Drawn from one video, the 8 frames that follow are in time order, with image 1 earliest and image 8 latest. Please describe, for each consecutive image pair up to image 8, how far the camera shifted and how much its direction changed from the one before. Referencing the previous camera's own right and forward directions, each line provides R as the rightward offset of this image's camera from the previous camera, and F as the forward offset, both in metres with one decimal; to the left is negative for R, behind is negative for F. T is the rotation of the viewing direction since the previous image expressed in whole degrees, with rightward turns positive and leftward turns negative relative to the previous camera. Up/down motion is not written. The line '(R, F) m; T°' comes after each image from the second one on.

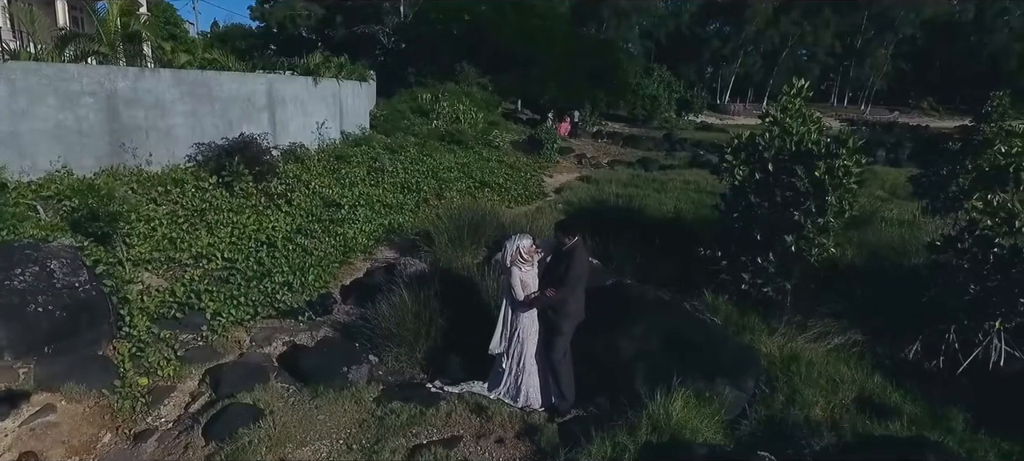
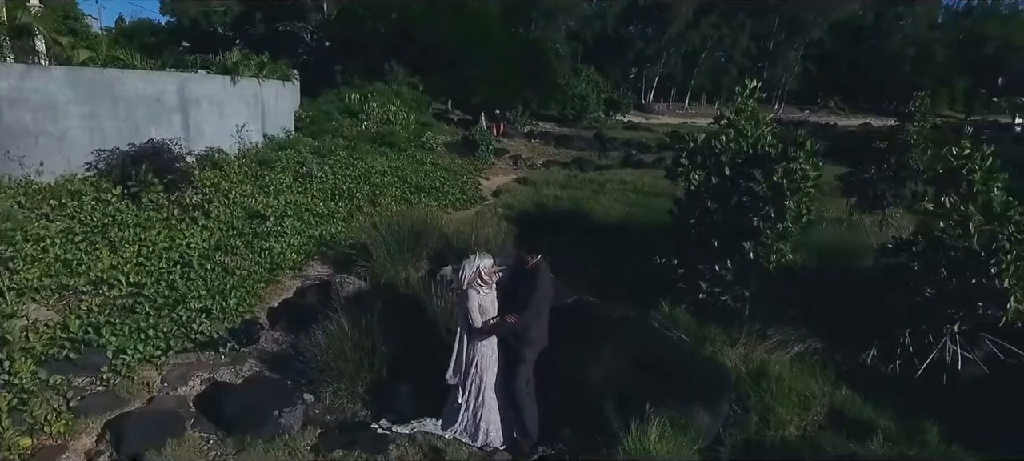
(-0.1, +0.5) m; +6°
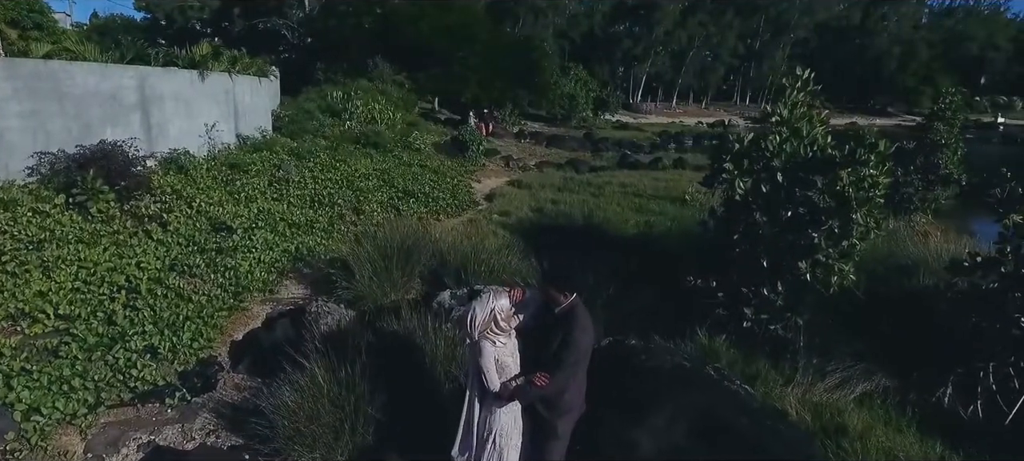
(-0.2, +1.0) m; +1°
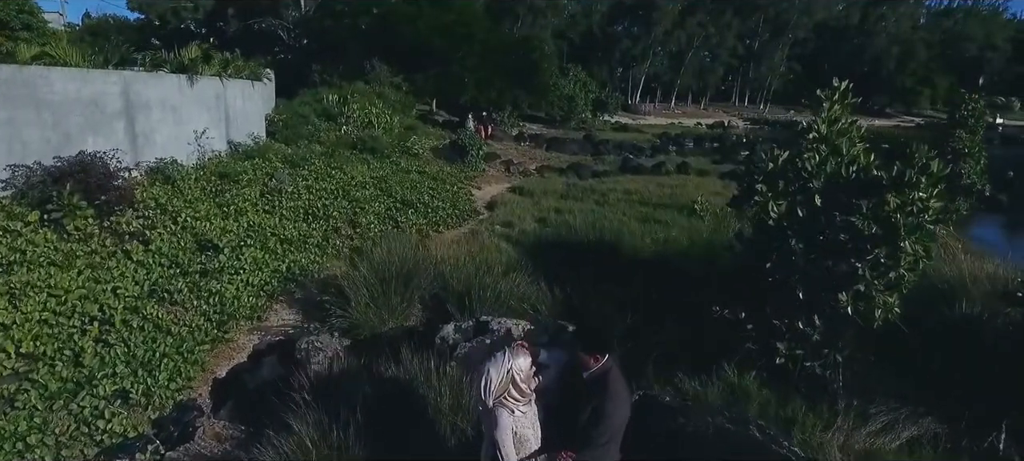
(-0.1, +0.5) m; 0°
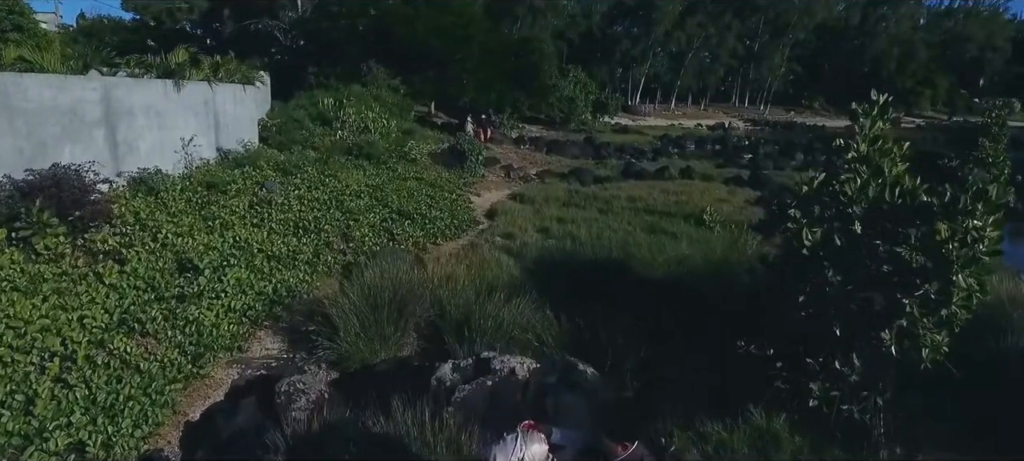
(0.0, +0.5) m; 0°
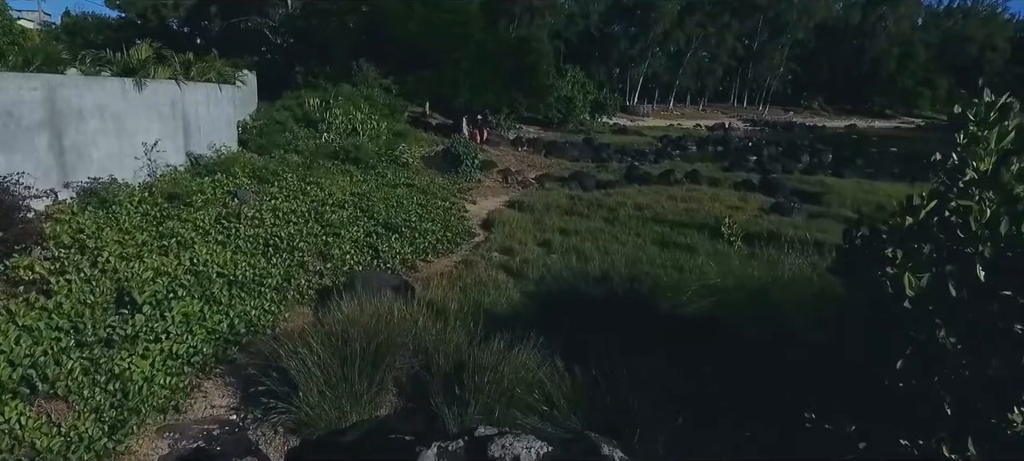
(0.0, +1.1) m; 0°
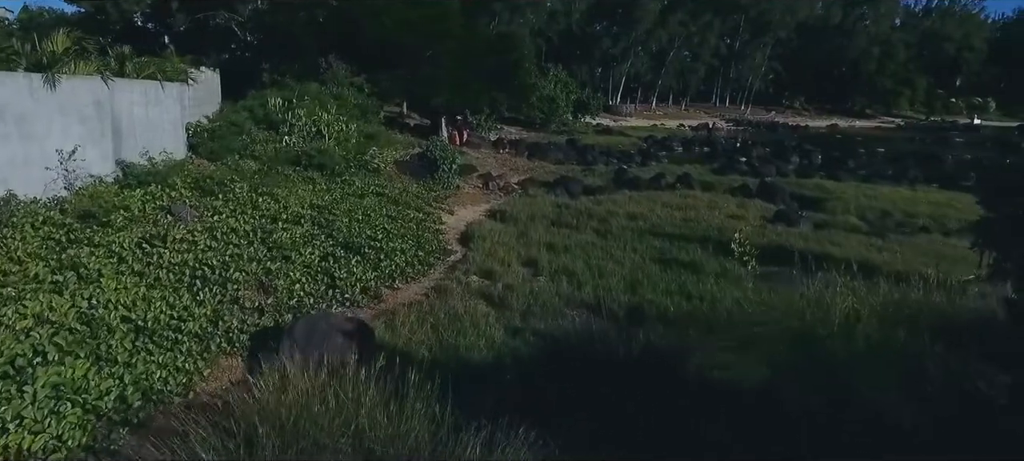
(0.0, +1.3) m; +2°
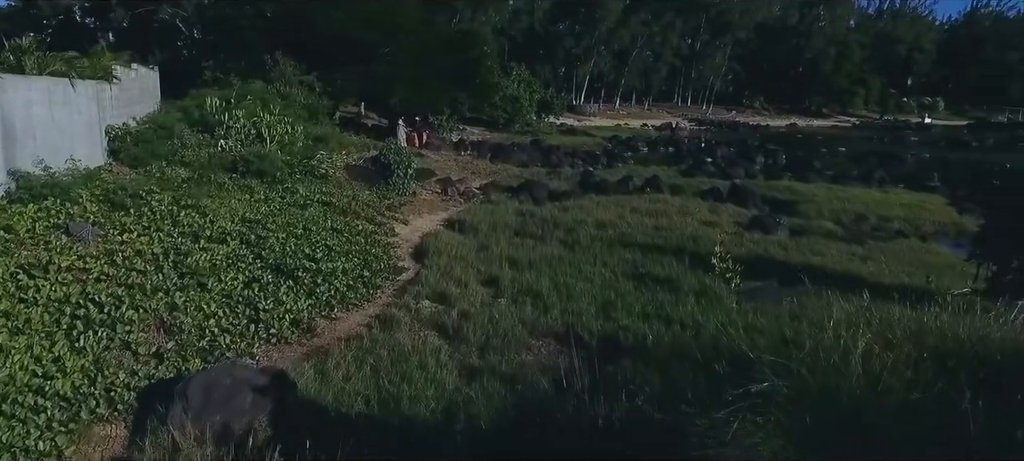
(+0.1, +1.0) m; +3°
